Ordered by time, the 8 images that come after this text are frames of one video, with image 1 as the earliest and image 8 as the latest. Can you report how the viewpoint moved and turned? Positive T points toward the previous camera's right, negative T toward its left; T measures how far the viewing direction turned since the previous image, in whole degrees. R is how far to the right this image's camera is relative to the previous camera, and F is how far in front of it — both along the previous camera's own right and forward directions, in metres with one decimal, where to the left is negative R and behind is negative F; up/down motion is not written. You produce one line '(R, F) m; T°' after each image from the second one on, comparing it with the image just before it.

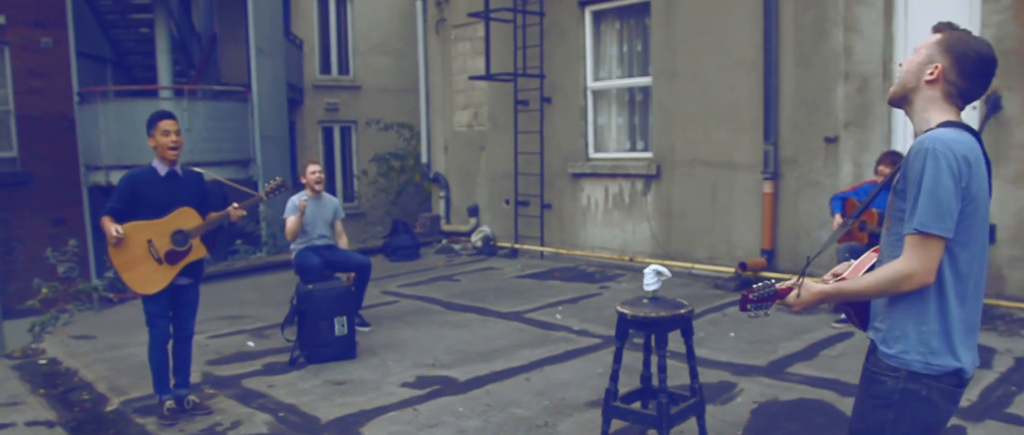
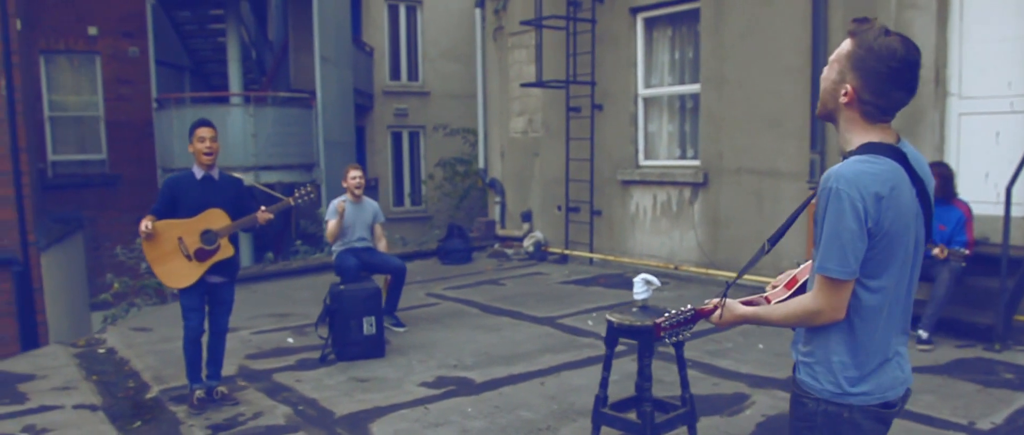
(+0.4, -0.1) m; -6°
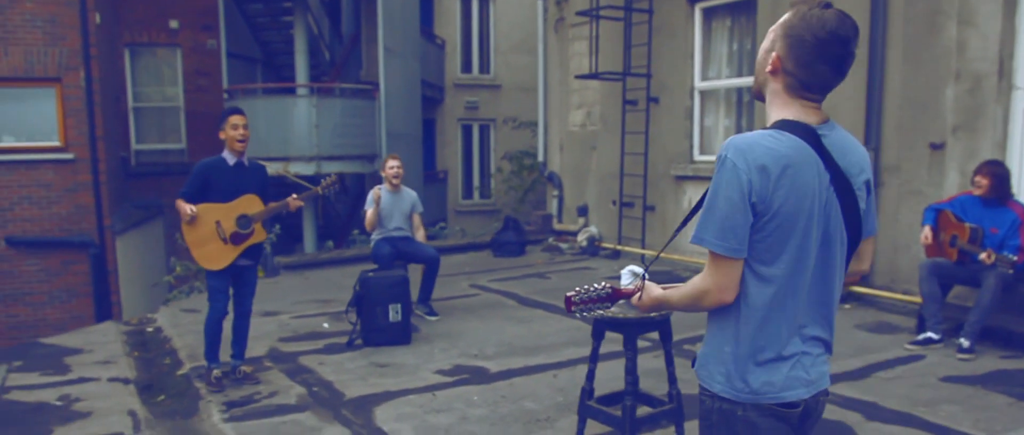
(+0.5, 0.0) m; -6°
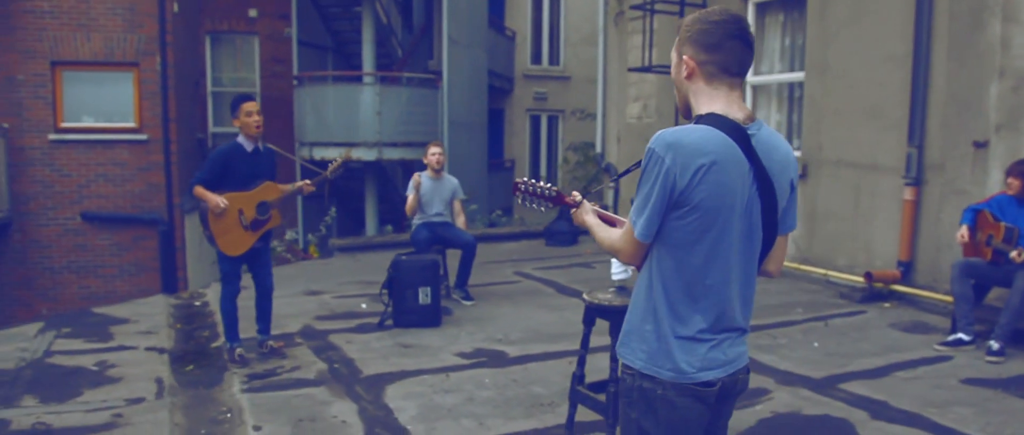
(+0.4, 0.0) m; -6°
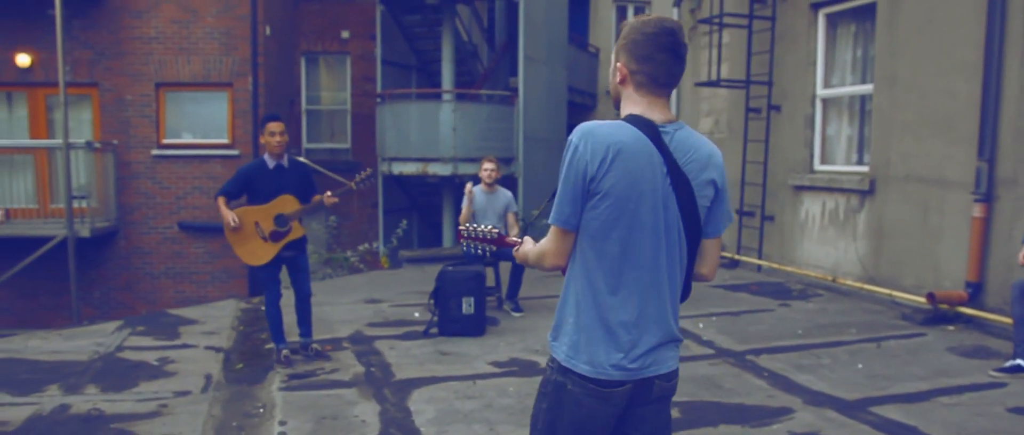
(+0.5, -0.1) m; -7°
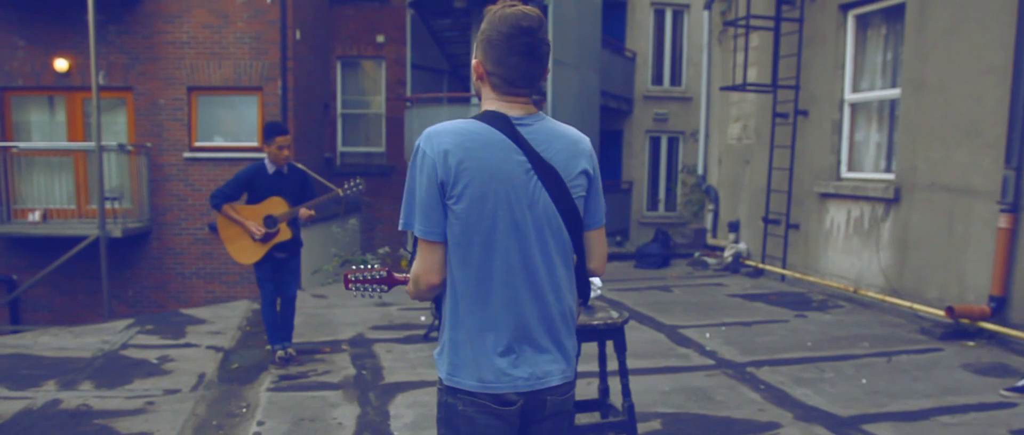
(+0.4, +0.1) m; -4°
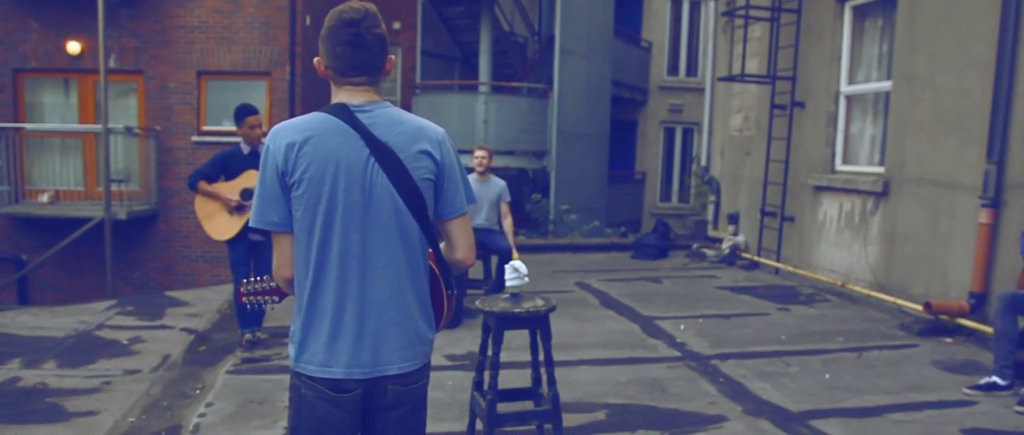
(+0.5, 0.0) m; -2°
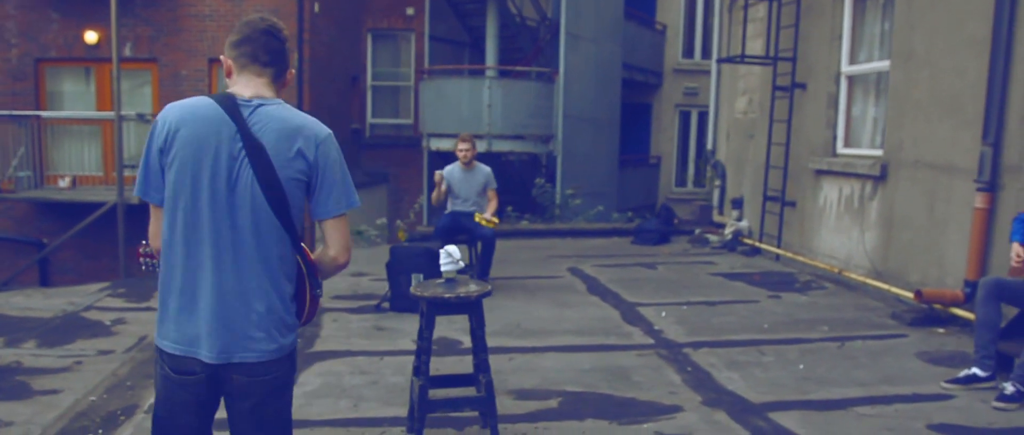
(+0.4, +0.1) m; -3°
